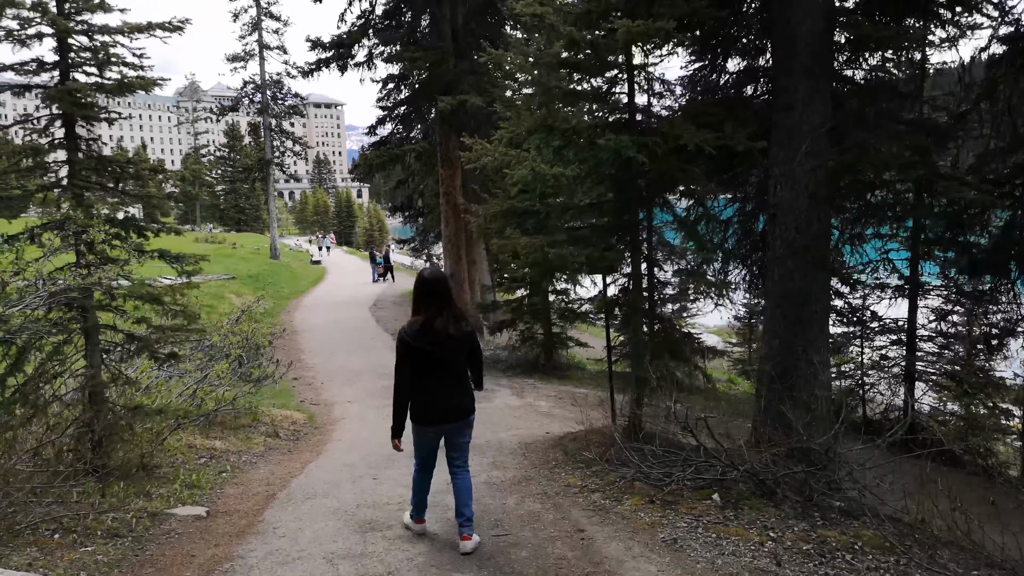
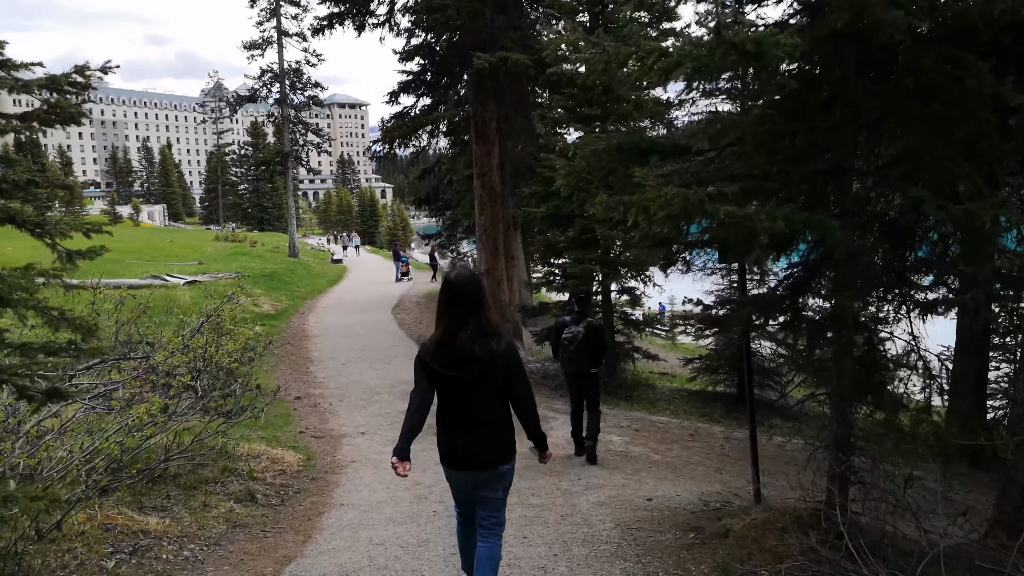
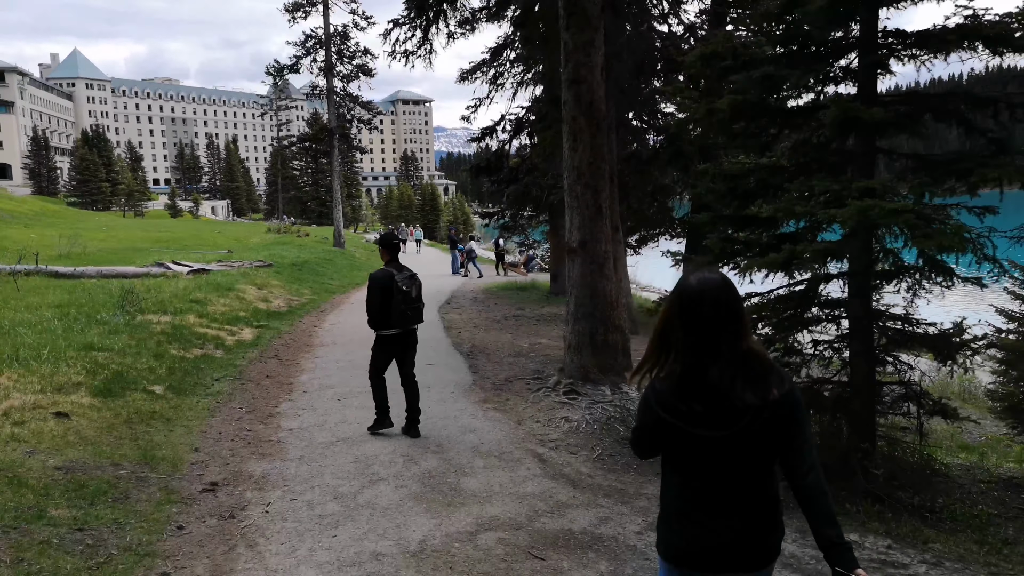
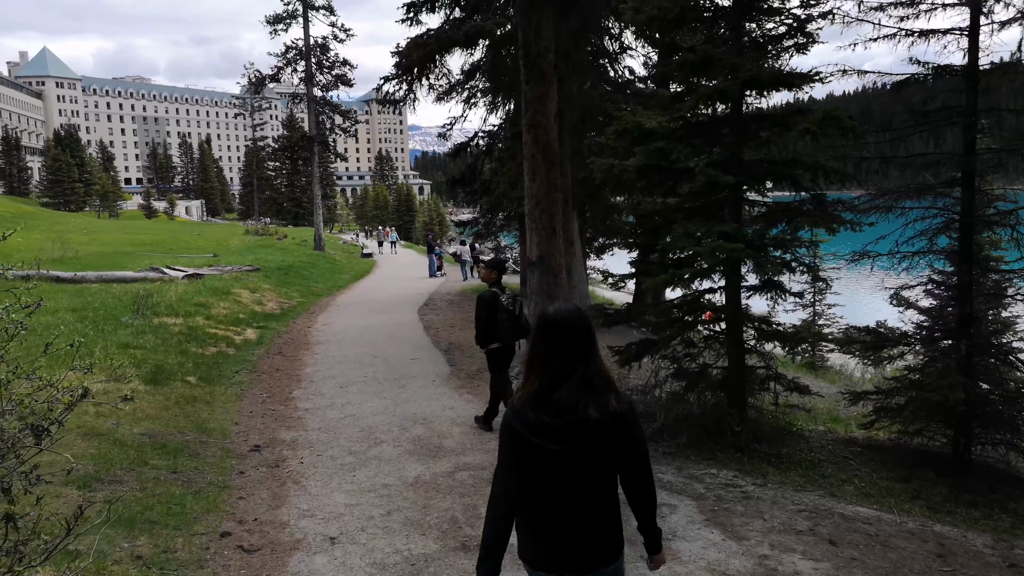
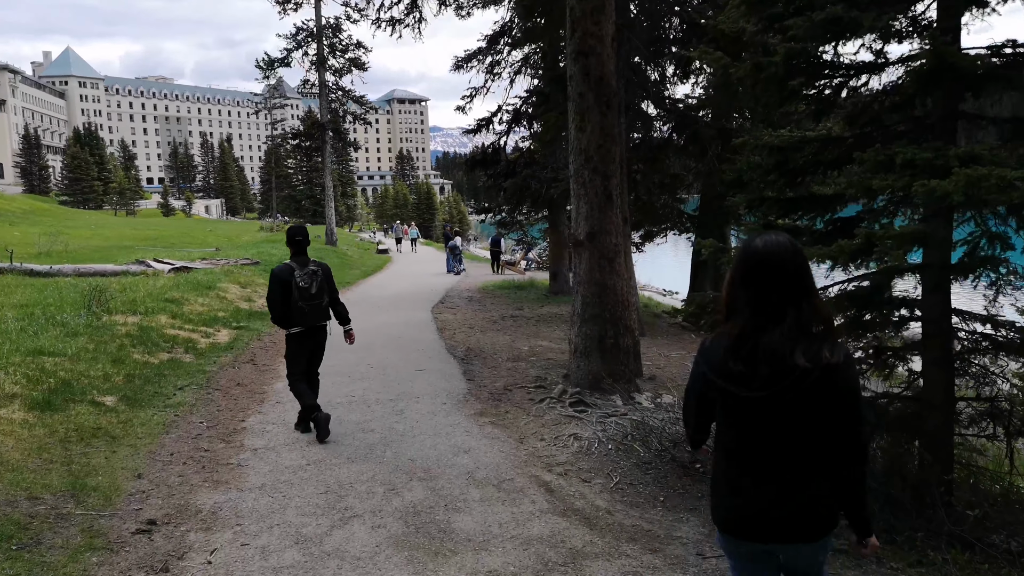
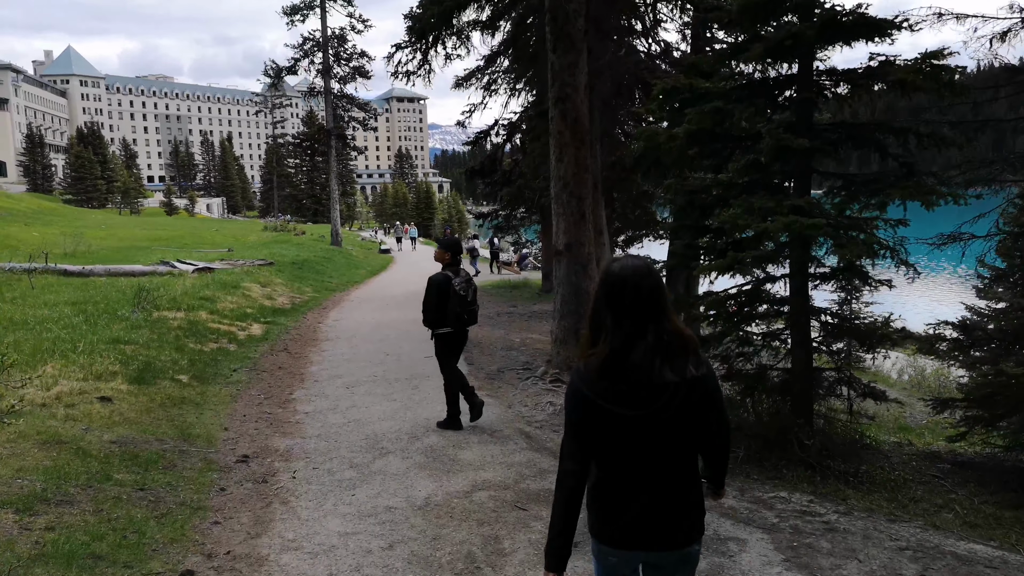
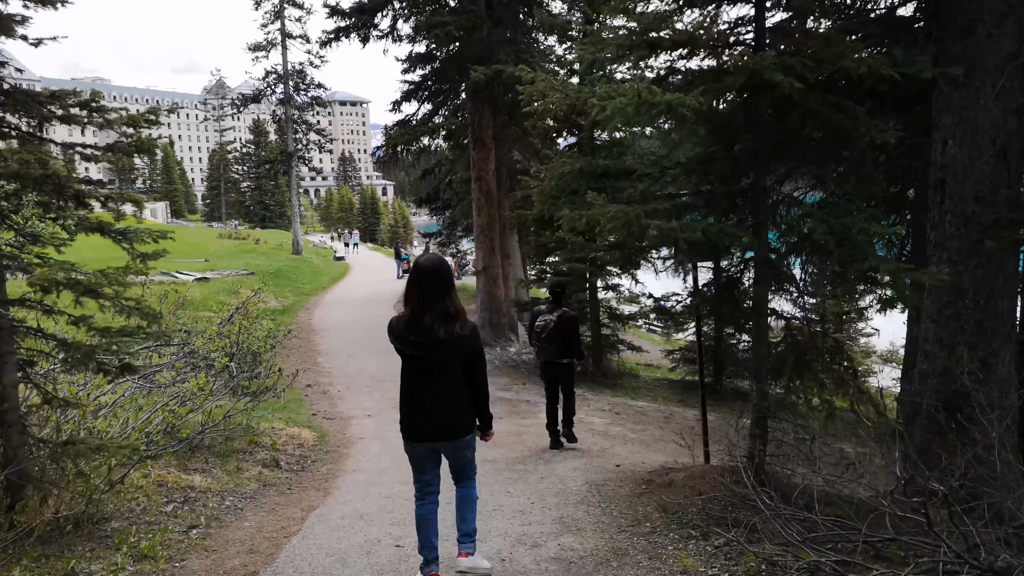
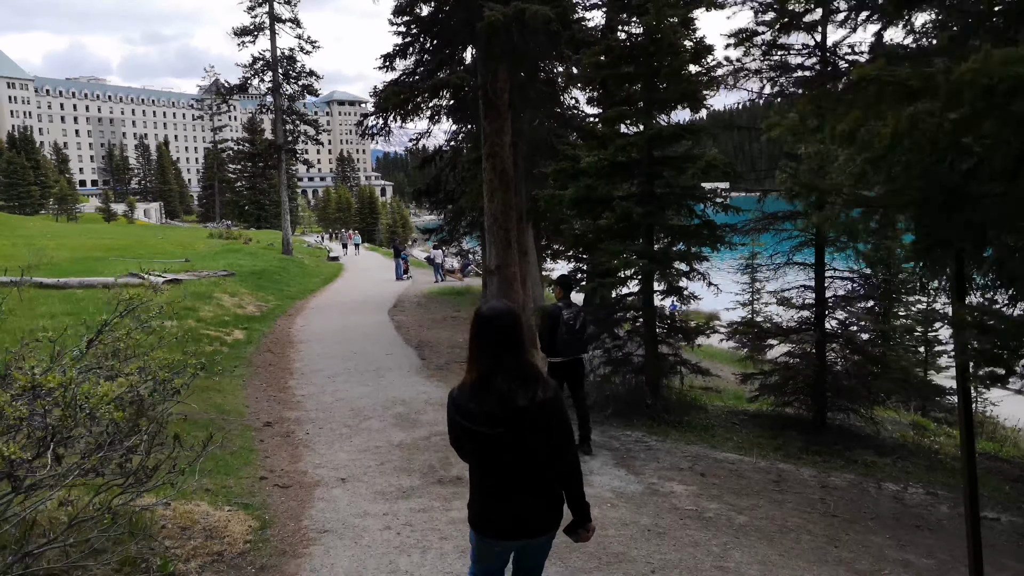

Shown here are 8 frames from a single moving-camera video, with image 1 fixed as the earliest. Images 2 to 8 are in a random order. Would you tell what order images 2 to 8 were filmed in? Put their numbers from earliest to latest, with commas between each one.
7, 2, 8, 4, 6, 3, 5
